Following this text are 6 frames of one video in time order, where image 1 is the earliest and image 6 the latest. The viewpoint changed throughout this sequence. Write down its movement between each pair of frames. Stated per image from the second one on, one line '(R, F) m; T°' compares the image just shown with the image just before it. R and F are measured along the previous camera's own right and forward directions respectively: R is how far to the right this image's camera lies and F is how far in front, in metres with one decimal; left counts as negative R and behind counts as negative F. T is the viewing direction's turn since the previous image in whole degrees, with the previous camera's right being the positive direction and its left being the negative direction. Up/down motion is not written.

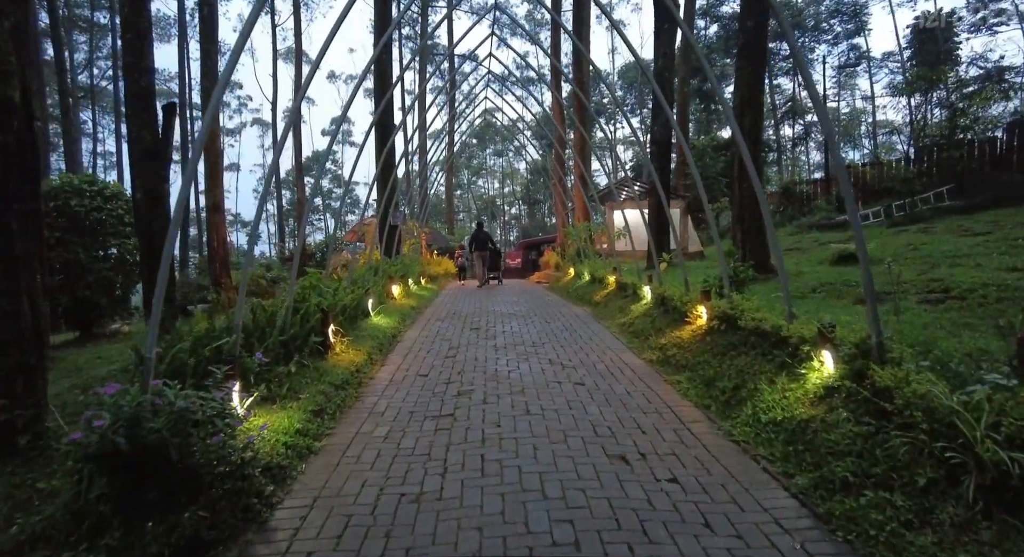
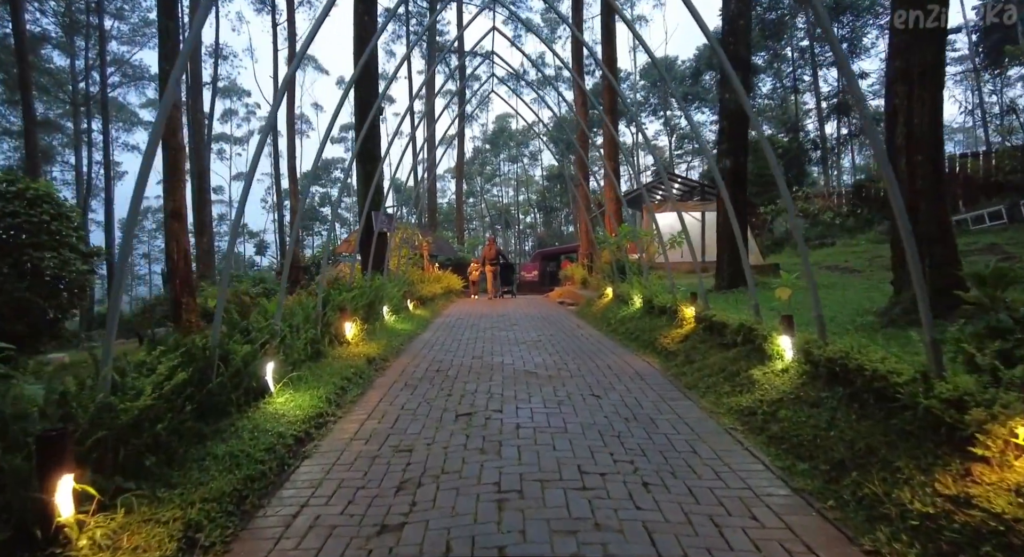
(0.0, +3.1) m; -2°
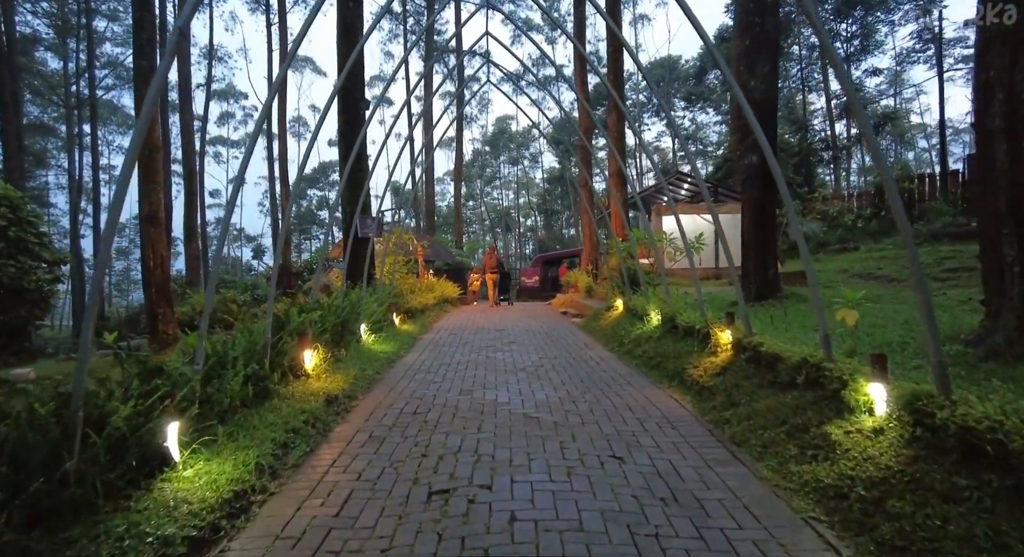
(0.0, +1.0) m; 0°
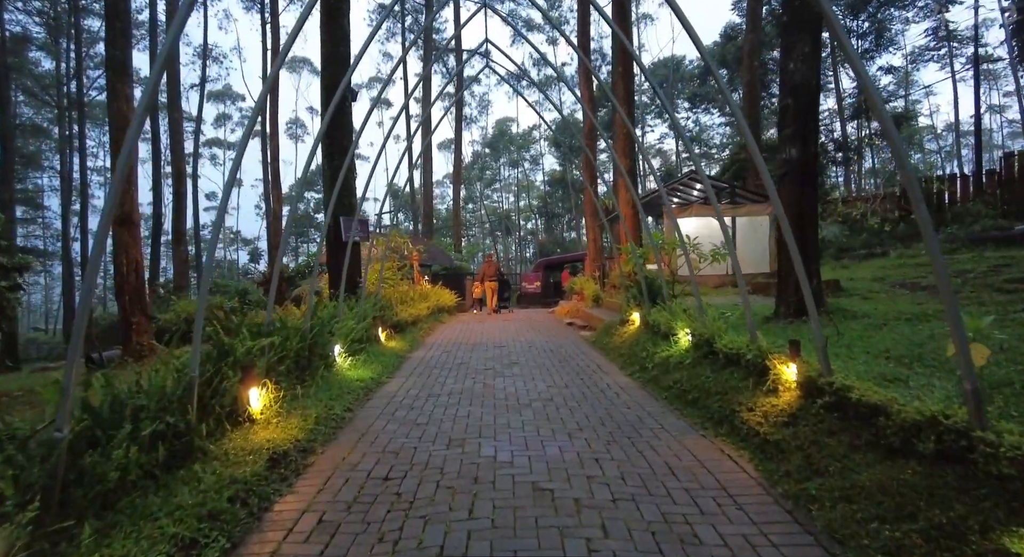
(0.0, +1.0) m; 0°
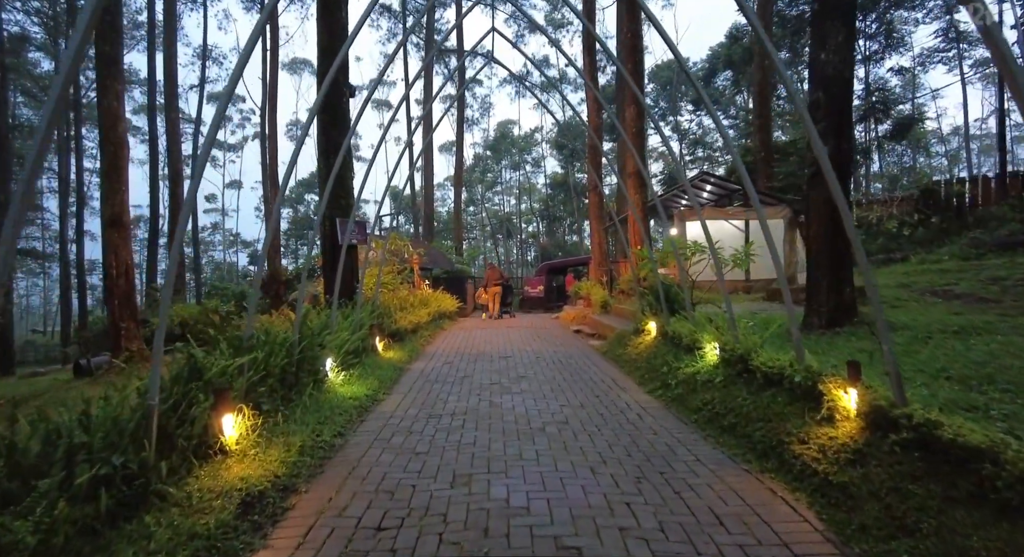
(-0.1, +0.5) m; 0°
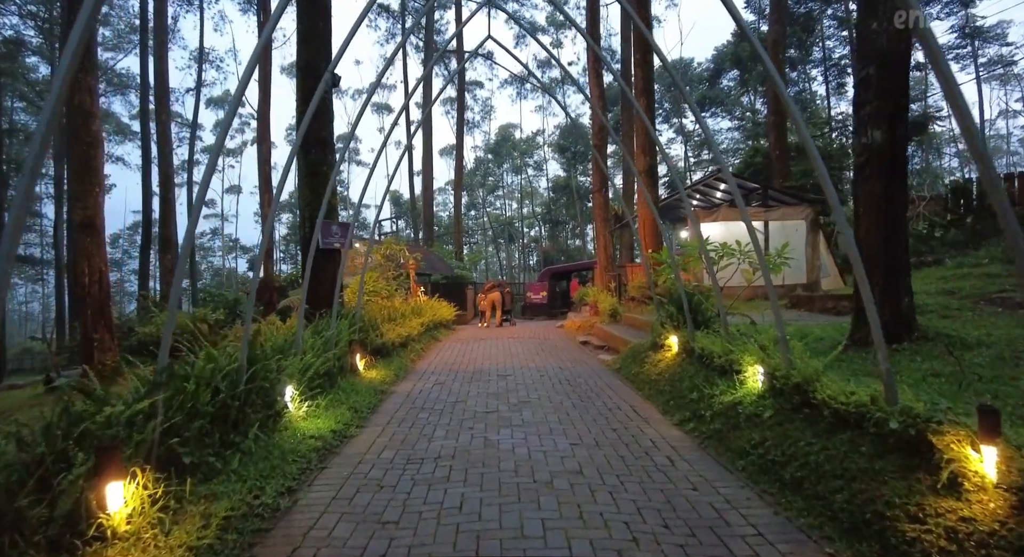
(0.0, +0.9) m; 0°
